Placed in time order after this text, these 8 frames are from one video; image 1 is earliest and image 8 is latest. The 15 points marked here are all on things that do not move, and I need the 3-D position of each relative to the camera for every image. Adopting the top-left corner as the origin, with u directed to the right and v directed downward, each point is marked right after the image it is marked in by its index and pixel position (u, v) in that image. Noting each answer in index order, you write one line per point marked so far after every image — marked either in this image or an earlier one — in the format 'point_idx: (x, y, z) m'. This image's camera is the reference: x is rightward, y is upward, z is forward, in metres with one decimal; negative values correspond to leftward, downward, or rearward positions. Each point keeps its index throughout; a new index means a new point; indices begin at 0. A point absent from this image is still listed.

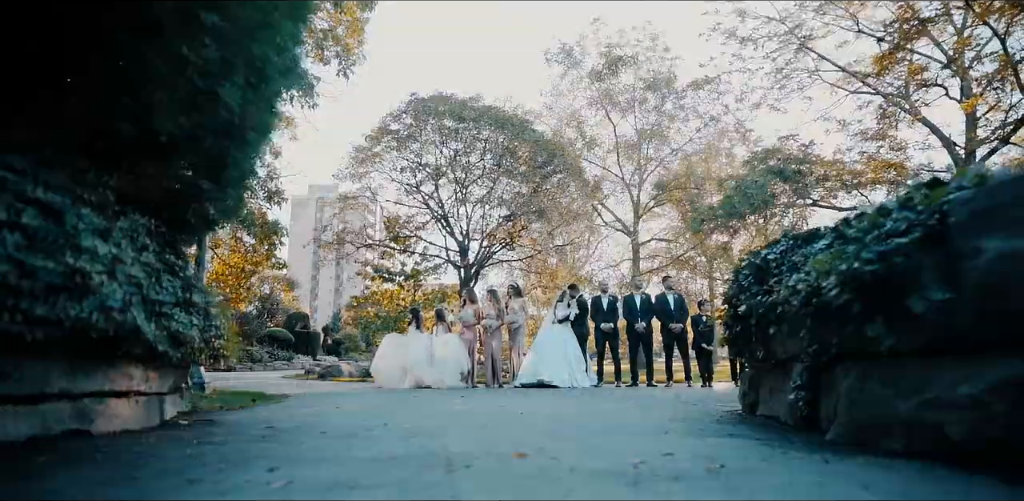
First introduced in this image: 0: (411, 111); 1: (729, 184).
0: (-2.9, +4.0, +19.5) m
1: (+5.7, +1.7, +17.8) m
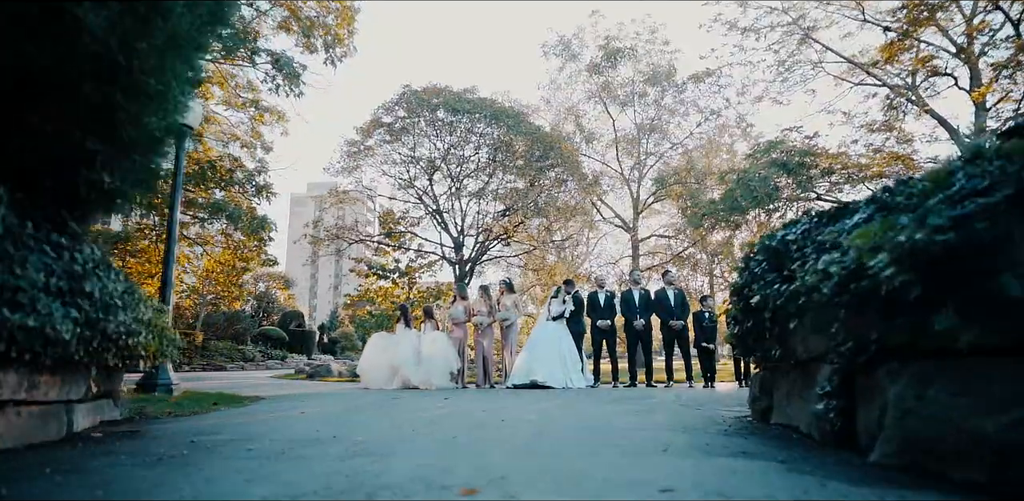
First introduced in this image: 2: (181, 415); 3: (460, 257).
0: (-3.0, +4.1, +19.0) m
1: (+5.6, +1.8, +17.3) m
2: (-3.3, -1.6, +6.7) m
3: (-1.4, -0.2, +19.6) m
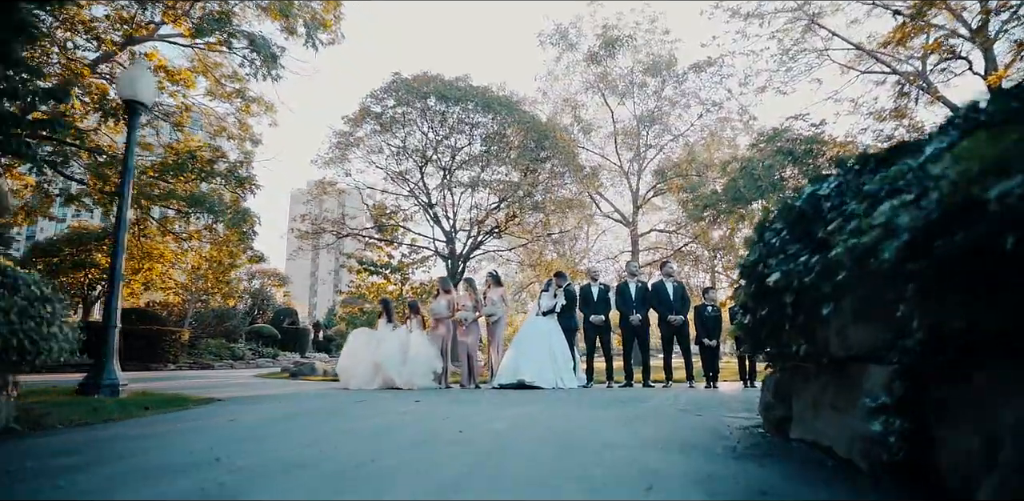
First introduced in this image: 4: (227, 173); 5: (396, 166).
0: (-3.2, +4.3, +18.3) m
1: (+5.4, +2.0, +16.6) m
2: (-3.4, -1.5, +6.0) m
3: (-1.6, -0.1, +18.9) m
4: (-6.3, +1.7, +15.3) m
5: (-3.1, +2.3, +18.8) m
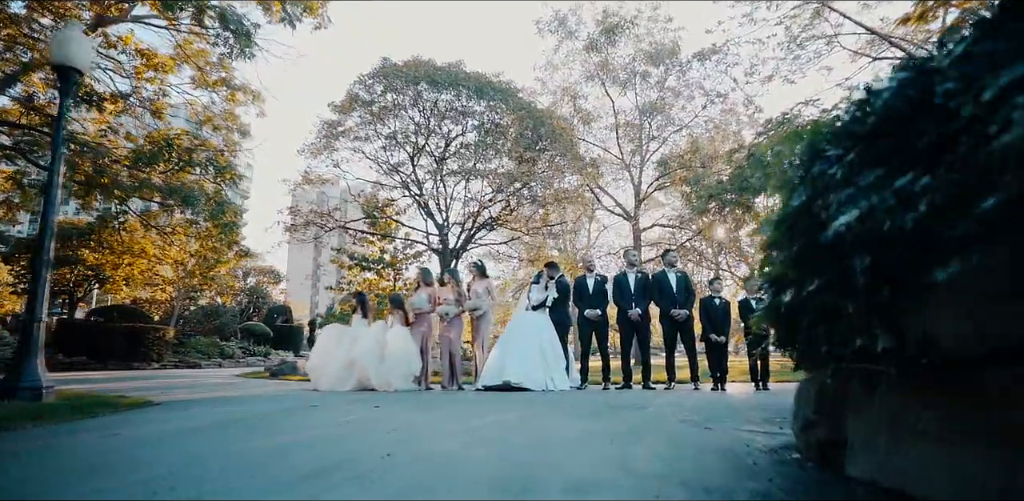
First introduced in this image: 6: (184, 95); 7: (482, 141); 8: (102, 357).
0: (-3.3, +4.4, +17.5) m
1: (+5.3, +2.2, +15.8) m
2: (-3.6, -1.4, +5.2) m
3: (-1.7, +0.1, +18.1) m
4: (-6.5, +1.9, +14.5) m
5: (-3.2, +2.4, +18.0) m
6: (-6.9, +3.3, +14.7) m
7: (-0.8, +2.8, +17.4) m
8: (-10.4, -2.7, +17.4) m
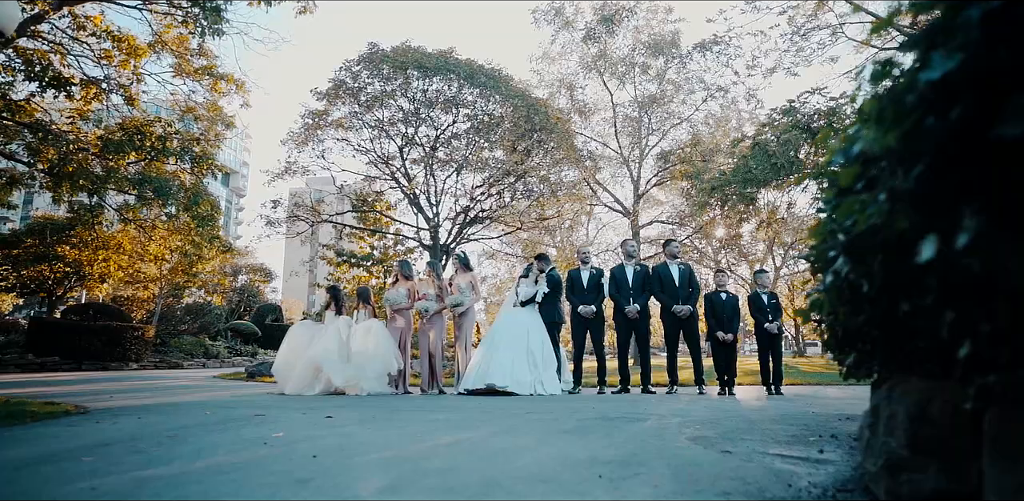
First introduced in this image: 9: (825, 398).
0: (-3.4, +4.5, +16.7) m
1: (+5.1, +2.3, +15.0) m
2: (-3.7, -1.3, +4.5) m
3: (-1.9, +0.2, +17.3) m
4: (-6.6, +2.0, +13.7) m
5: (-3.4, +2.5, +17.3) m
6: (-7.1, +3.4, +13.9) m
7: (-0.9, +2.9, +16.6) m
8: (-10.6, -2.6, +16.6) m
9: (+3.0, -1.4, +6.5) m
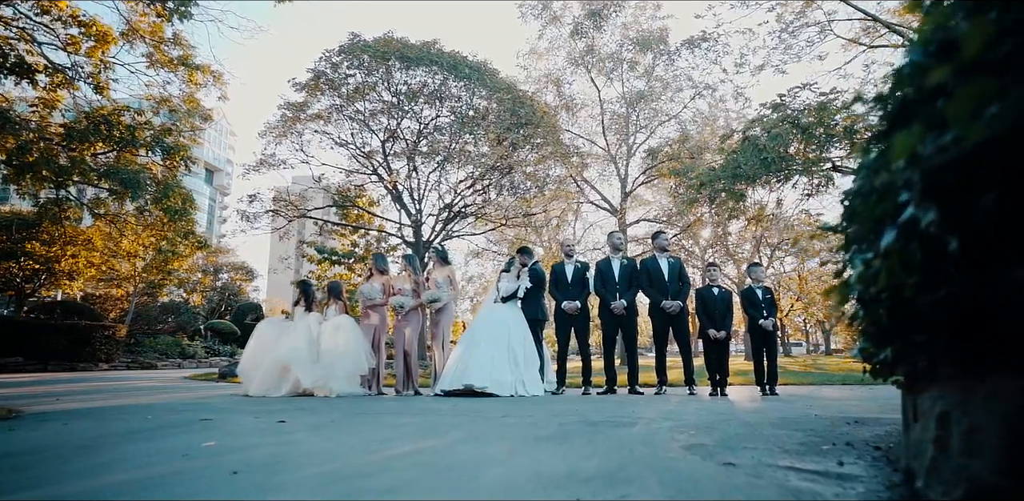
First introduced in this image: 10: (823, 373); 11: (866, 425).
0: (-3.8, +4.6, +16.2) m
1: (+4.8, +2.3, +14.7) m
2: (-3.9, -1.2, +4.0) m
3: (-2.2, +0.3, +16.9) m
4: (-6.9, +2.1, +13.2) m
5: (-3.8, +2.6, +16.8) m
6: (-7.4, +3.5, +13.4) m
7: (-1.3, +3.0, +16.2) m
8: (-11.0, -2.5, +16.0) m
9: (+2.8, -1.3, +6.1) m
10: (+6.8, -2.7, +14.9) m
11: (+2.0, -1.0, +3.8) m
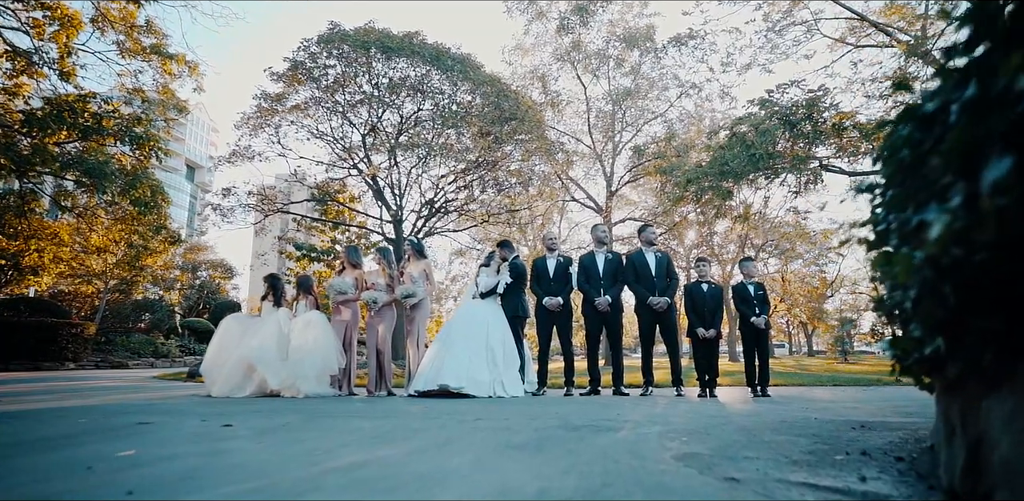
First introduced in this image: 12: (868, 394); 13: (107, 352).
0: (-4.2, +4.7, +15.8) m
1: (+4.5, +2.4, +14.4) m
2: (-4.0, -1.1, +3.6) m
3: (-2.7, +0.4, +16.5) m
4: (-7.2, +2.2, +12.7) m
5: (-4.2, +2.7, +16.4) m
6: (-7.7, +3.6, +12.9) m
7: (-1.7, +3.0, +15.8) m
8: (-11.4, -2.4, +15.4) m
9: (+2.6, -1.3, +5.8) m
10: (+6.4, -2.6, +14.7) m
11: (+1.8, -0.9, +3.5) m
12: (+3.5, -1.4, +6.7) m
13: (-11.7, -2.9, +19.9) m
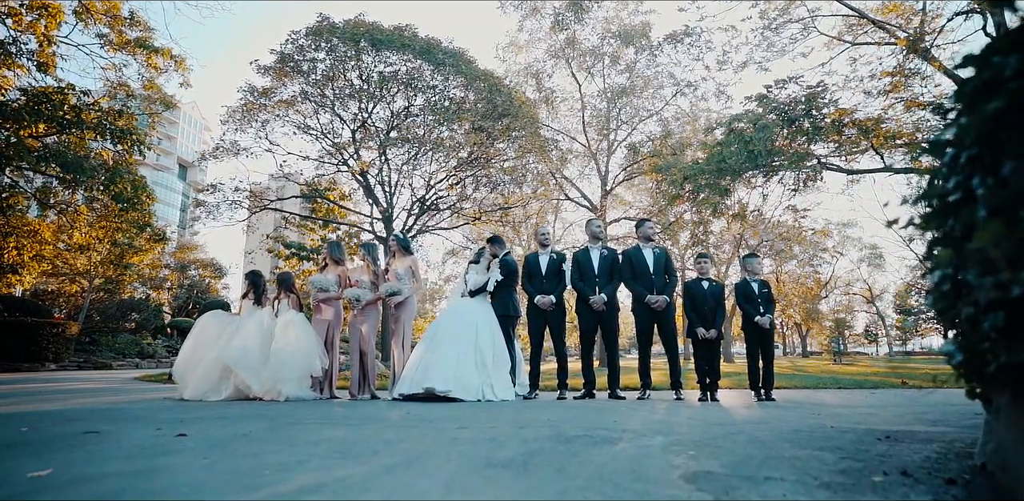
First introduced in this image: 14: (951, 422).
0: (-4.3, +4.7, +15.4) m
1: (+4.3, +2.4, +14.1) m
2: (-4.1, -1.1, +3.2) m
3: (-2.8, +0.4, +16.1) m
4: (-7.4, +2.3, +12.3) m
5: (-4.3, +2.8, +16.0) m
6: (-7.8, +3.7, +12.5) m
7: (-1.8, +3.1, +15.5) m
8: (-11.5, -2.3, +15.0) m
9: (+2.5, -1.2, +5.5) m
10: (+6.2, -2.6, +14.4) m
11: (+1.8, -0.9, +3.2) m
12: (+3.4, -1.4, +6.4) m
13: (-11.9, -2.9, +19.5) m
14: (+2.7, -1.0, +4.2) m
